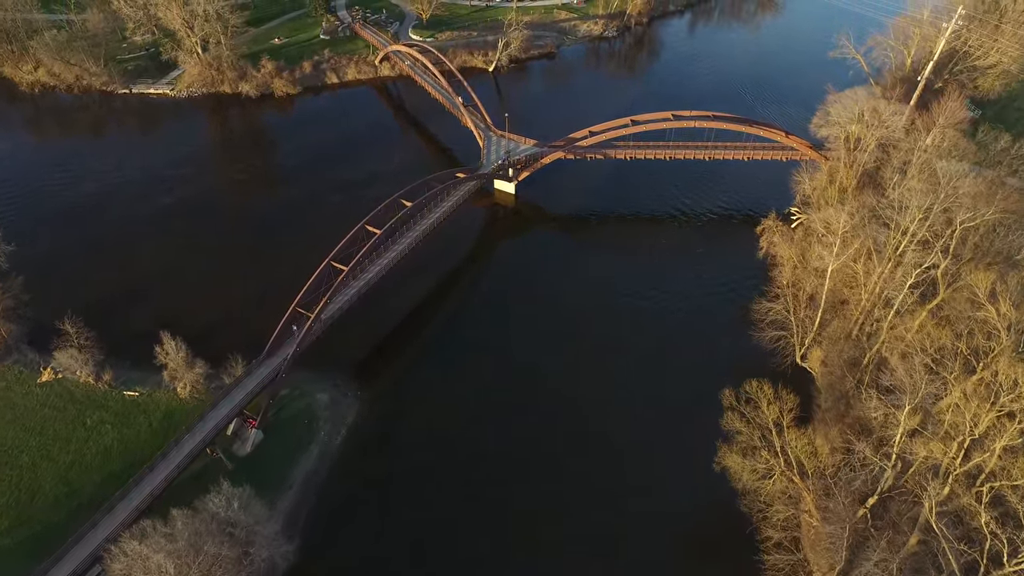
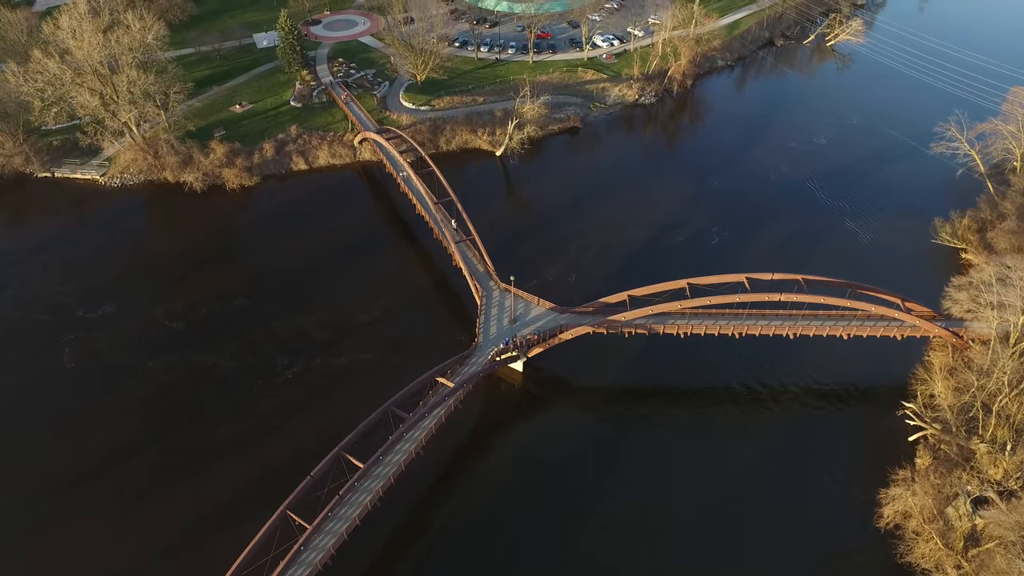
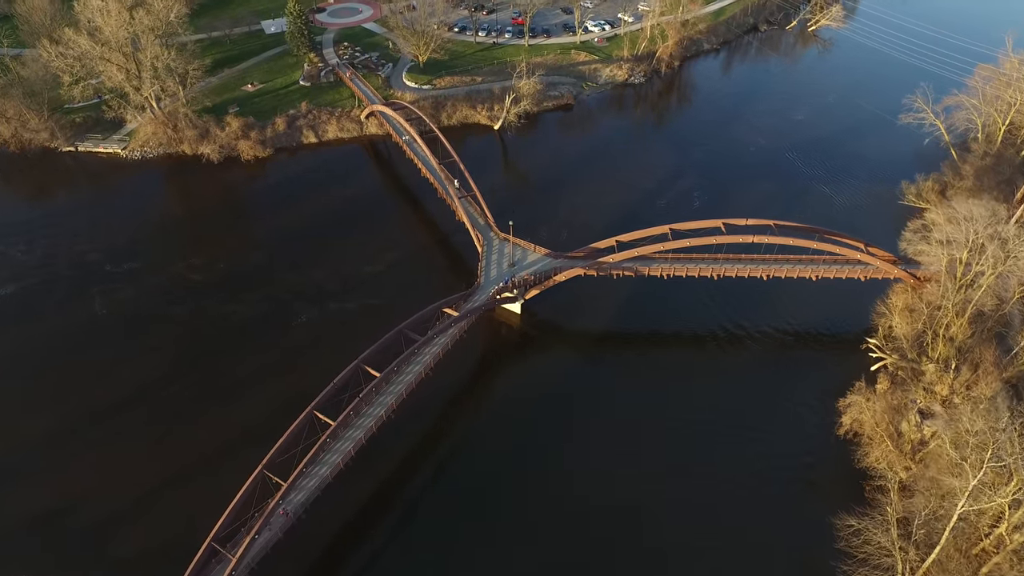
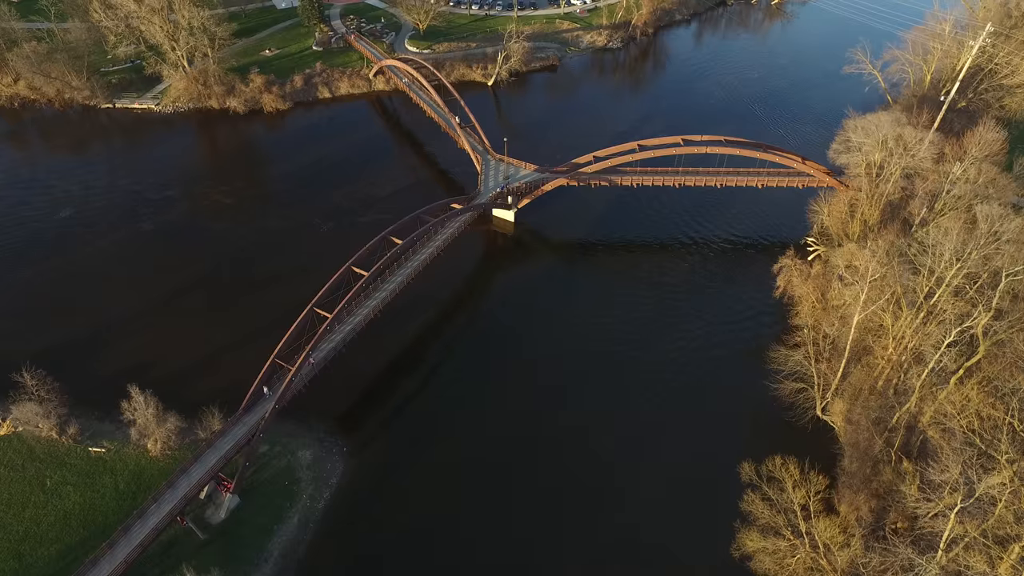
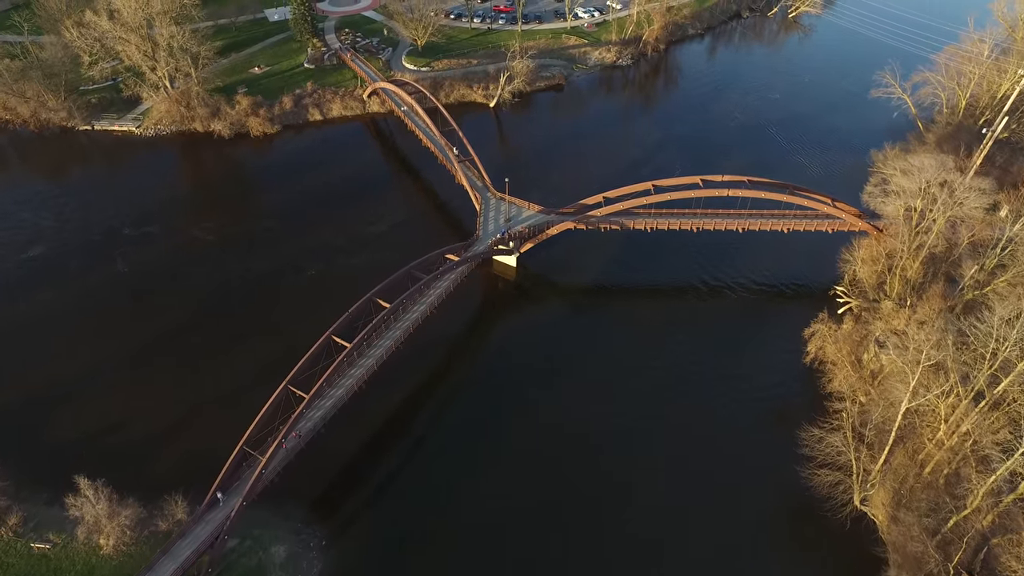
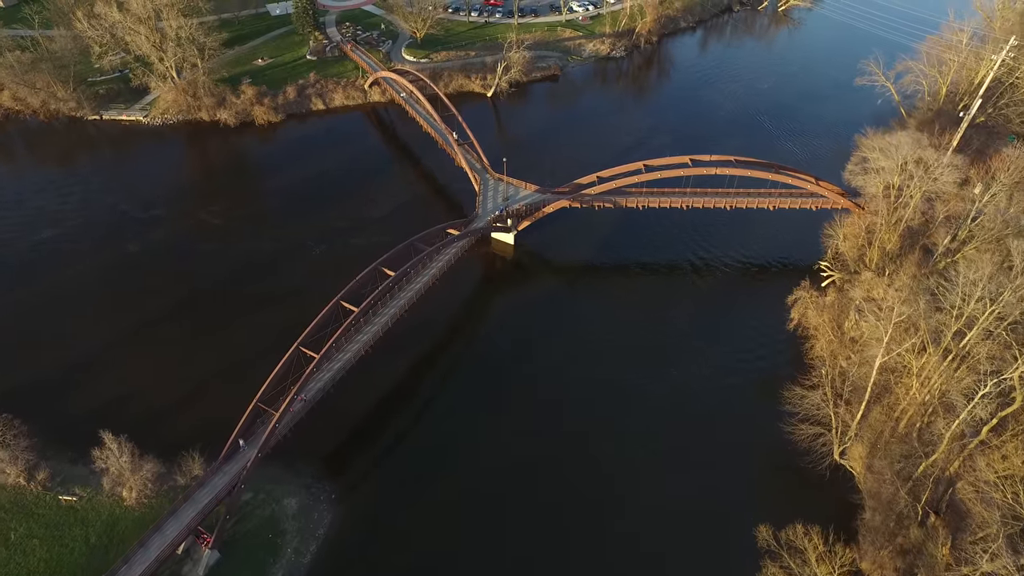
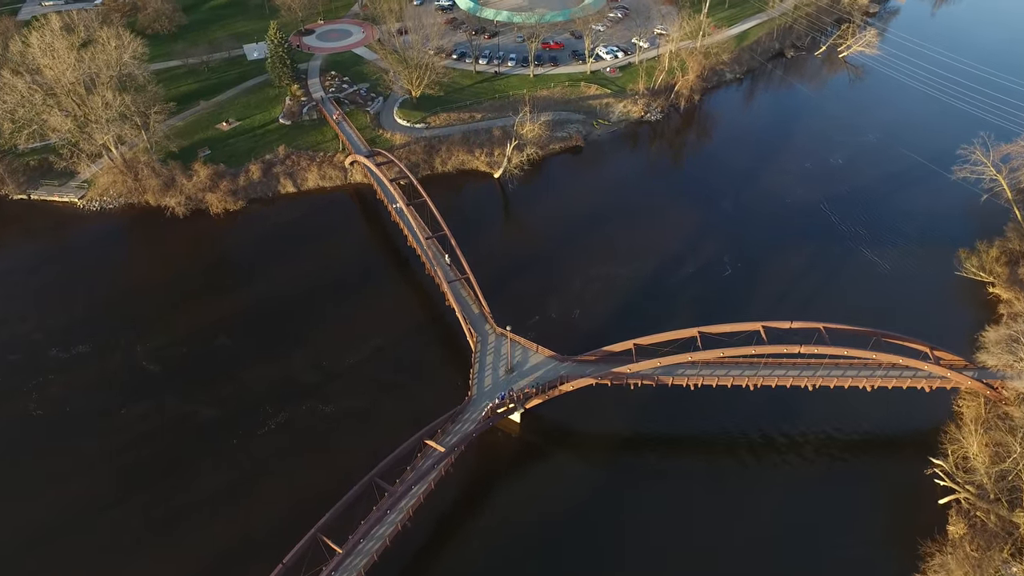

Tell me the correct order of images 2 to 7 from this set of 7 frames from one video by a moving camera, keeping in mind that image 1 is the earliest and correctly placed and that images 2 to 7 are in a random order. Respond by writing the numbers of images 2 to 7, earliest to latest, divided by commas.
4, 6, 5, 3, 2, 7
